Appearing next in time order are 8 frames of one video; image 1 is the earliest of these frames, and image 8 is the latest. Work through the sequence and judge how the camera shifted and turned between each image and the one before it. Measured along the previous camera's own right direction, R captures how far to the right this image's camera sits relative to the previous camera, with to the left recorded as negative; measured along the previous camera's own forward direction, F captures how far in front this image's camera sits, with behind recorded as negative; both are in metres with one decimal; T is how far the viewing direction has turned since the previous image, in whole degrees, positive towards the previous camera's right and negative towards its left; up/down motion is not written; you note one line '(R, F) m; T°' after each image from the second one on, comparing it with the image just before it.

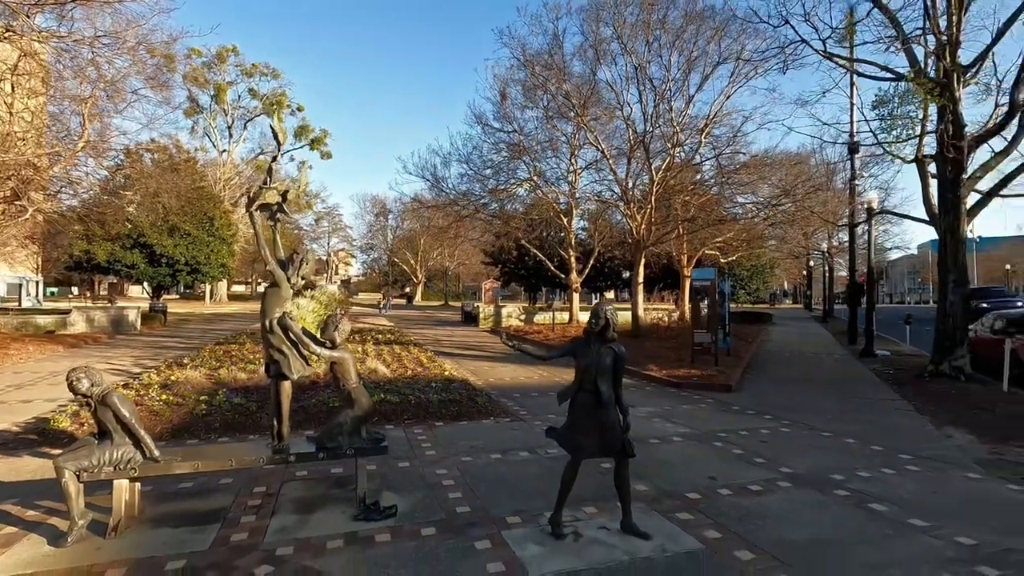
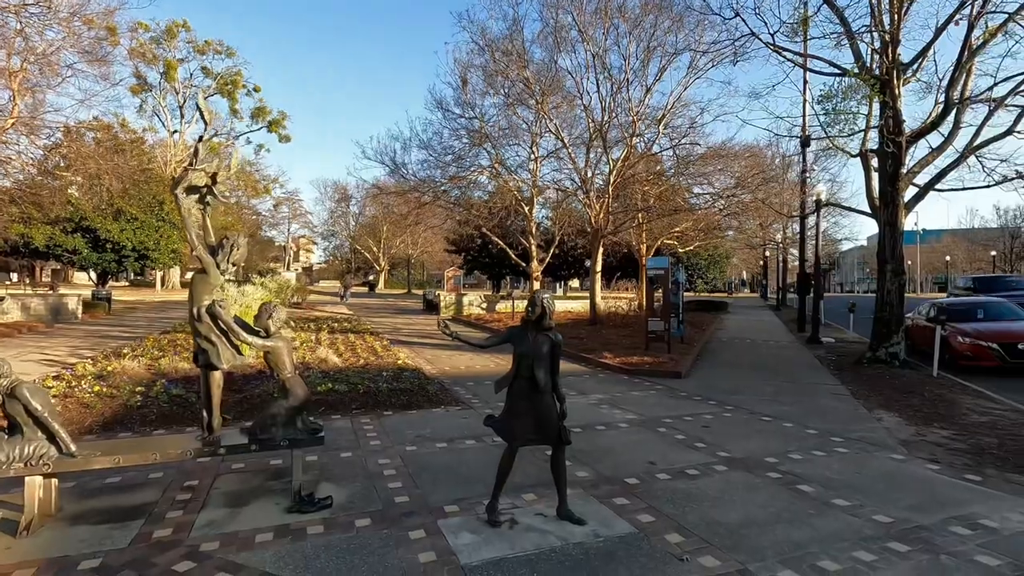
(+0.2, 0.0) m; +4°
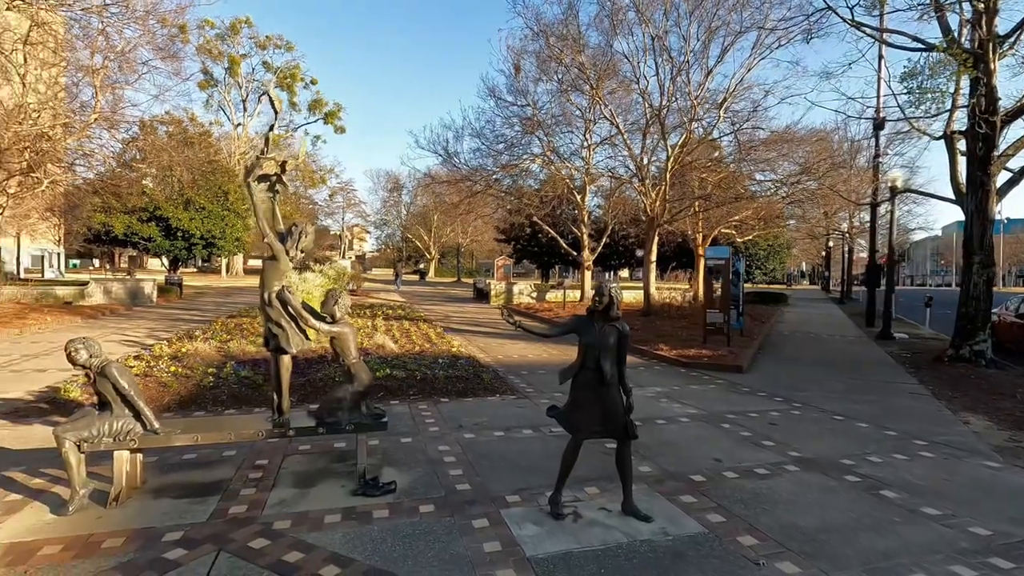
(-0.2, +0.1) m; -5°
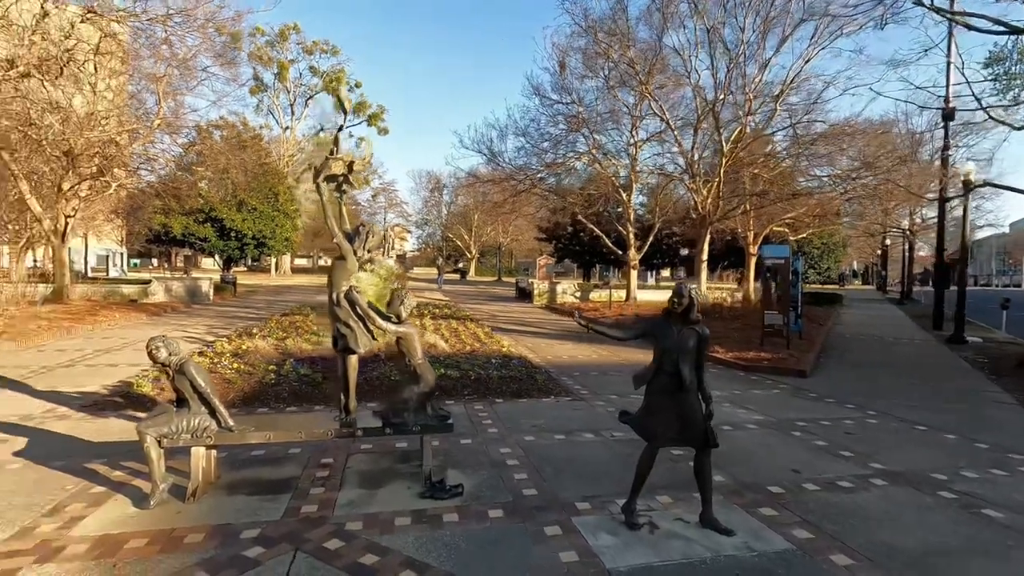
(-0.3, +0.1) m; -4°
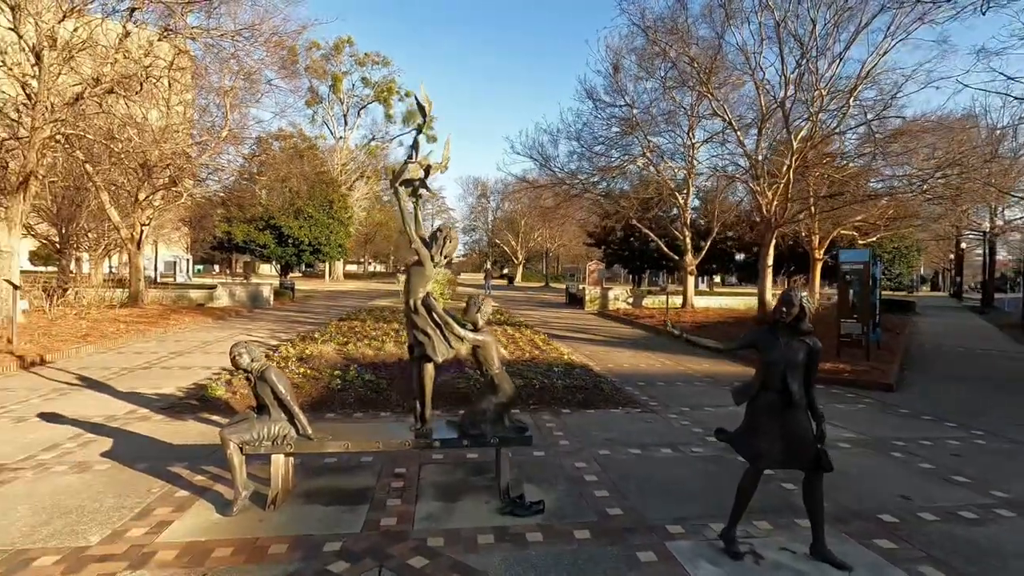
(-0.3, +0.2) m; -5°
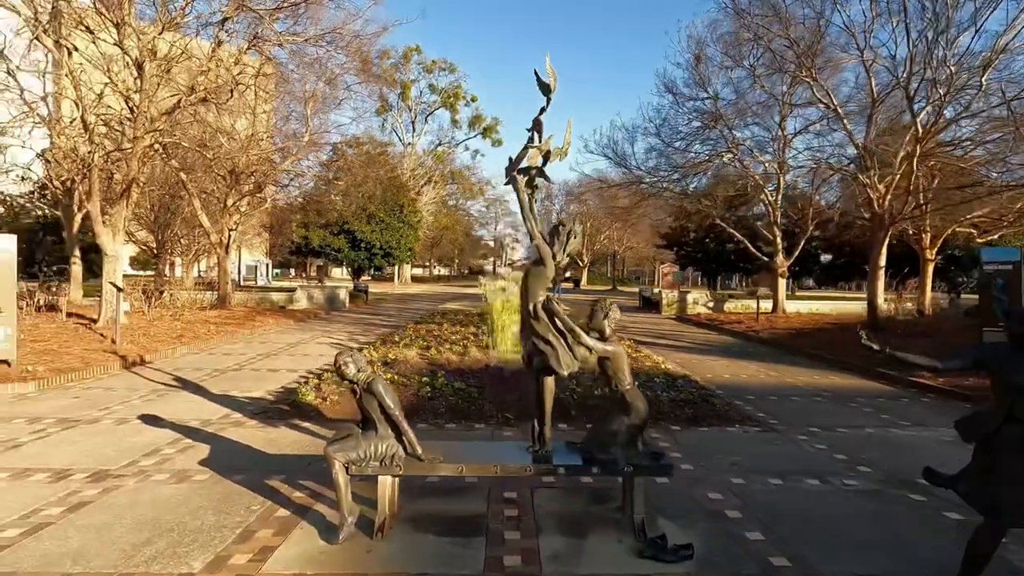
(-0.6, +0.6) m; -7°
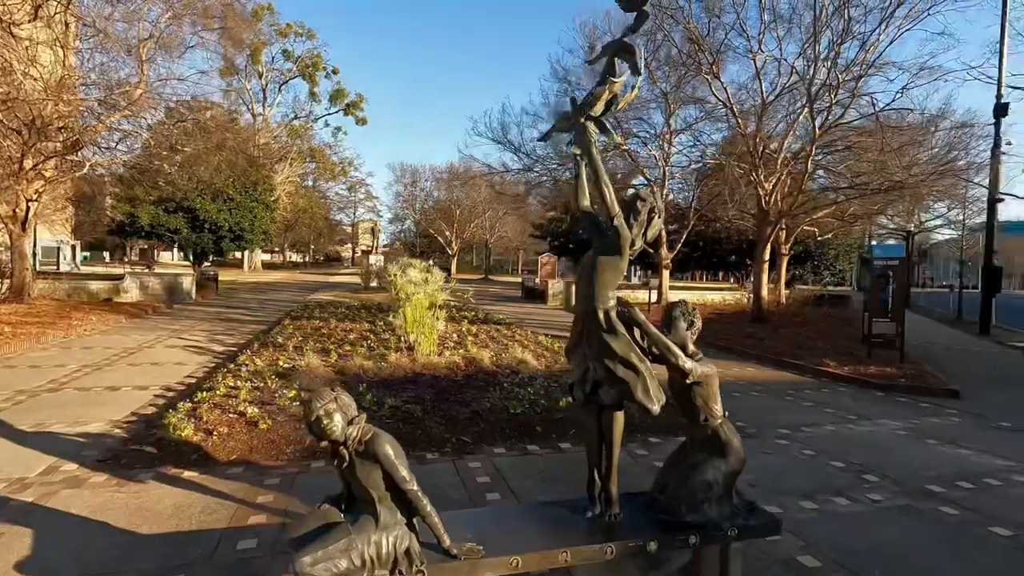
(-1.1, +1.5) m; +15°
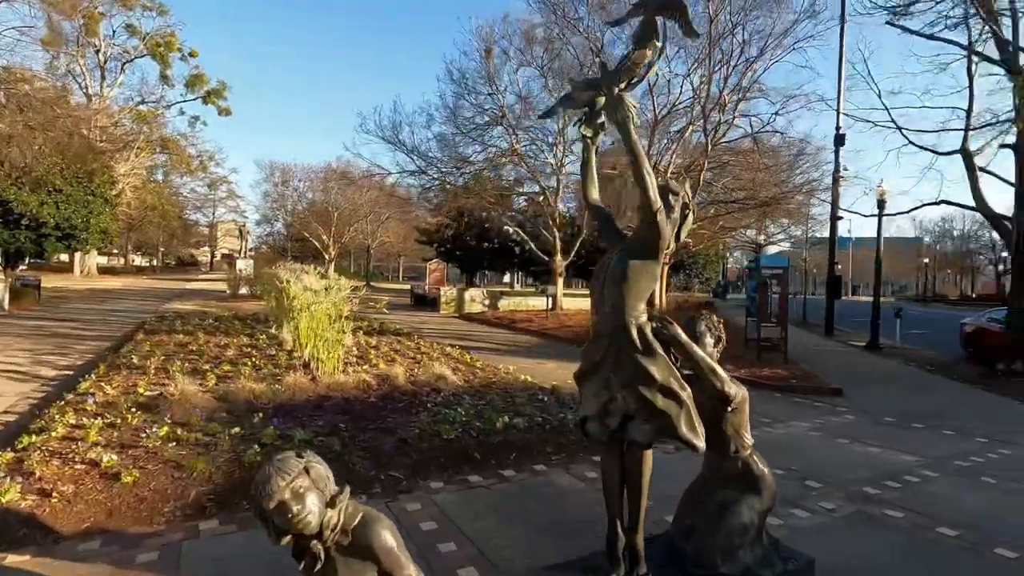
(-0.6, +0.7) m; +13°
